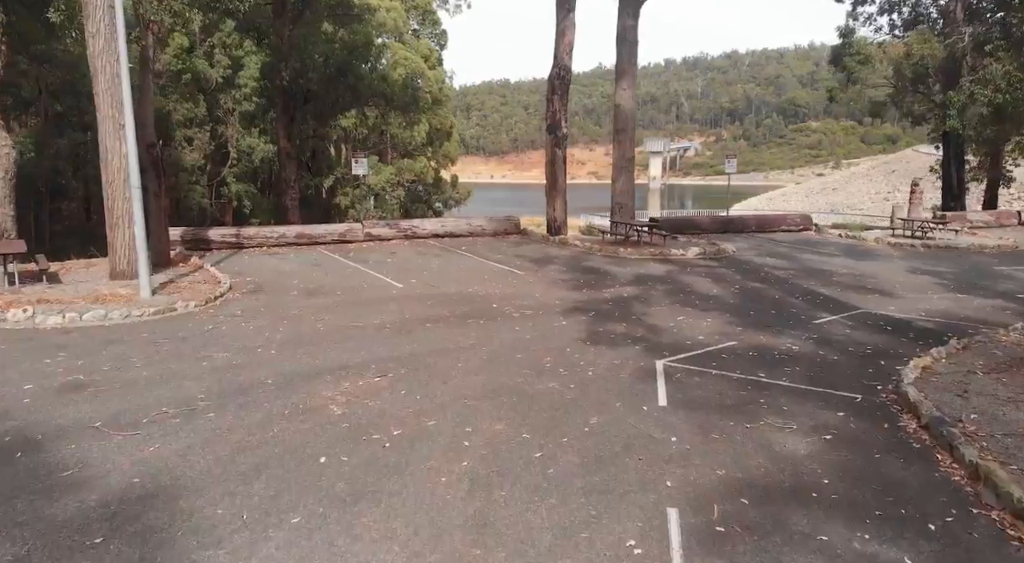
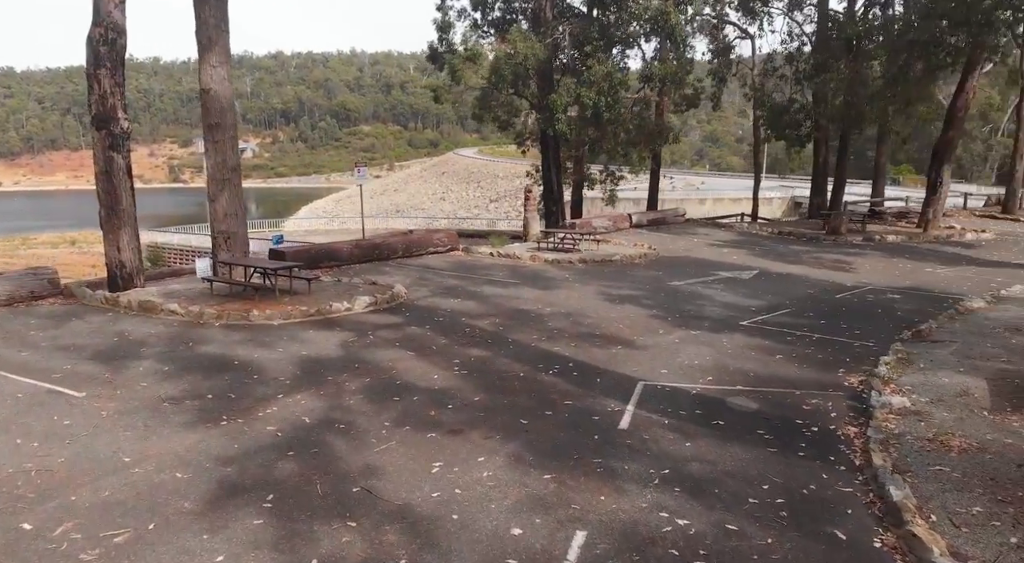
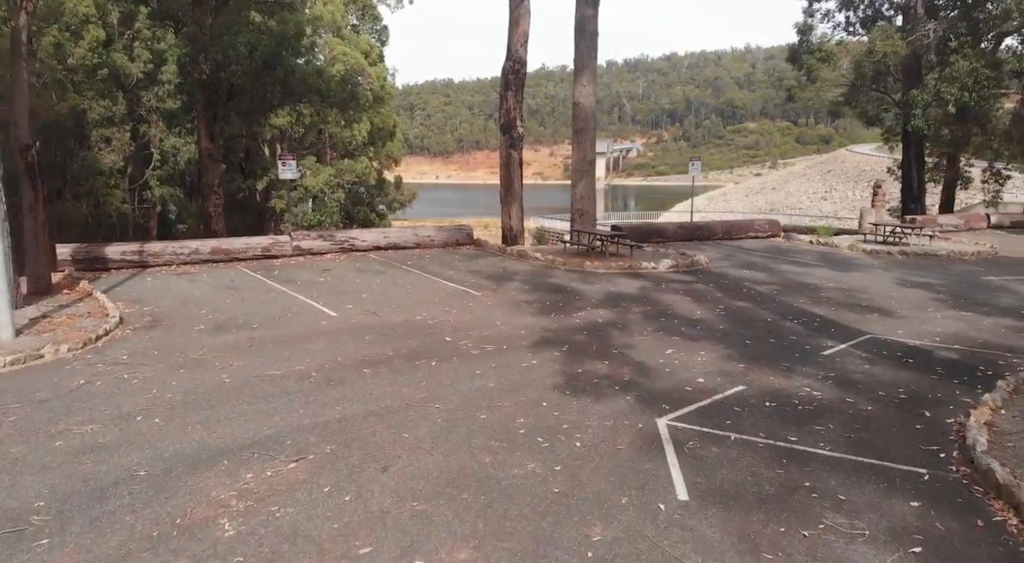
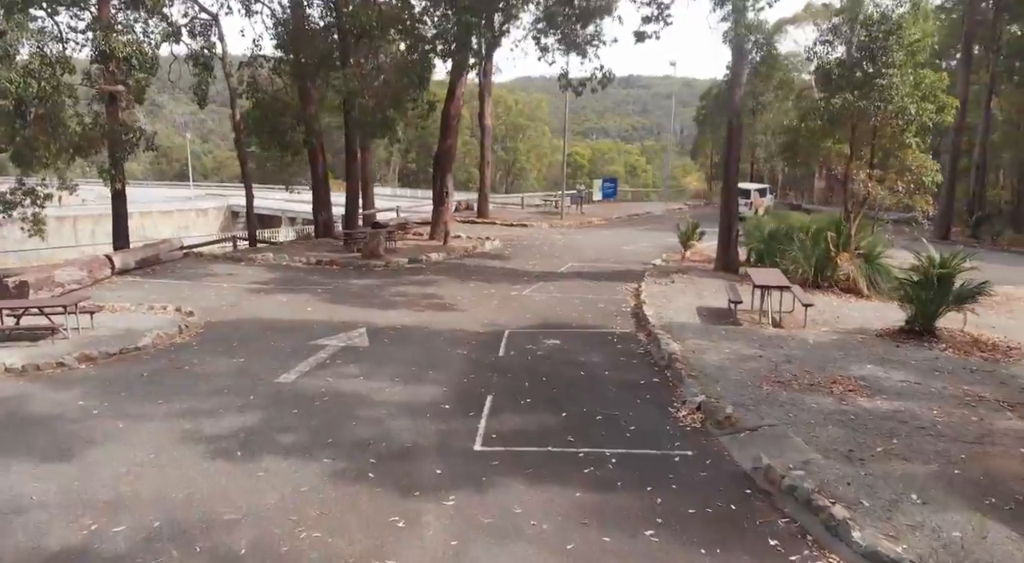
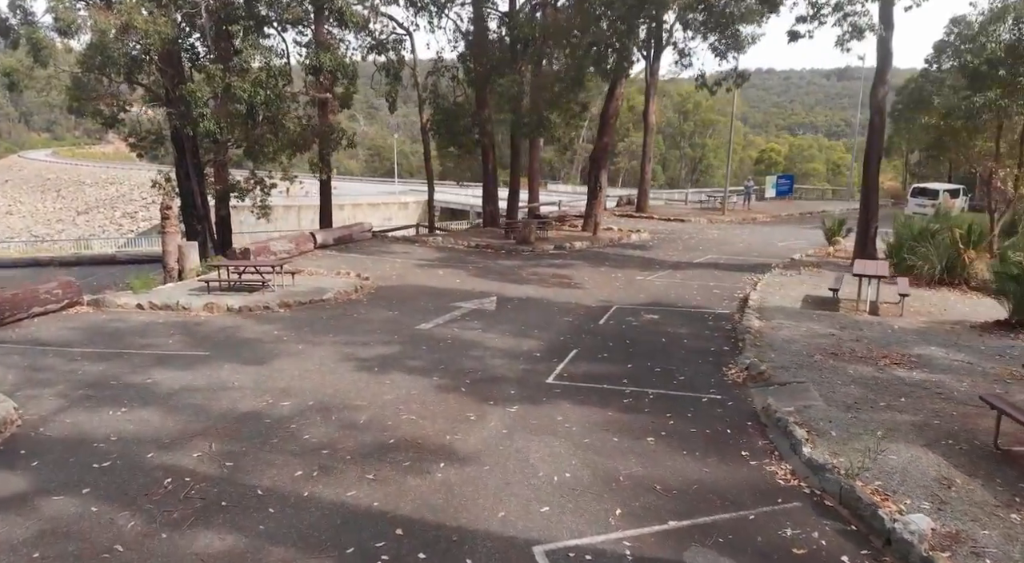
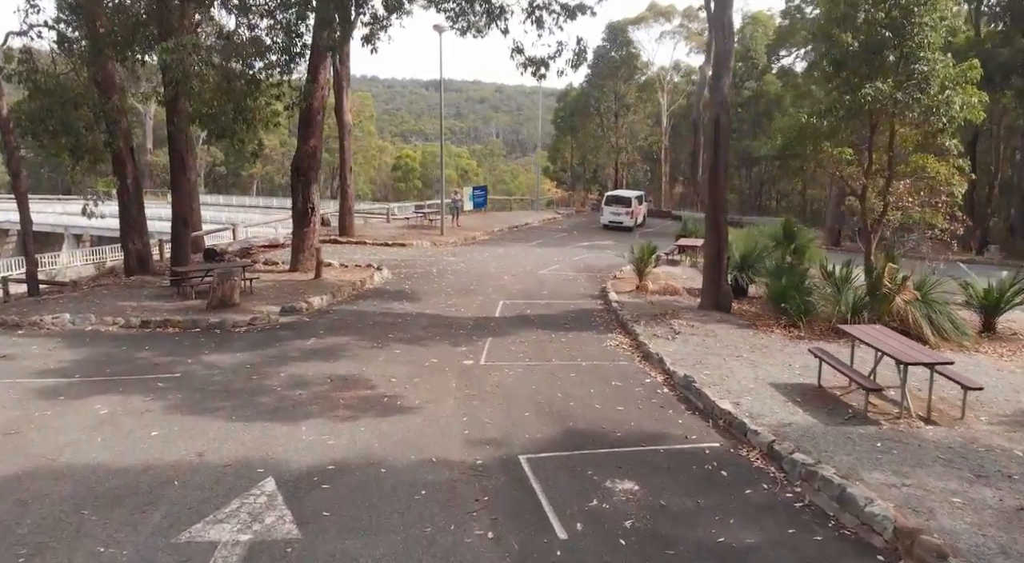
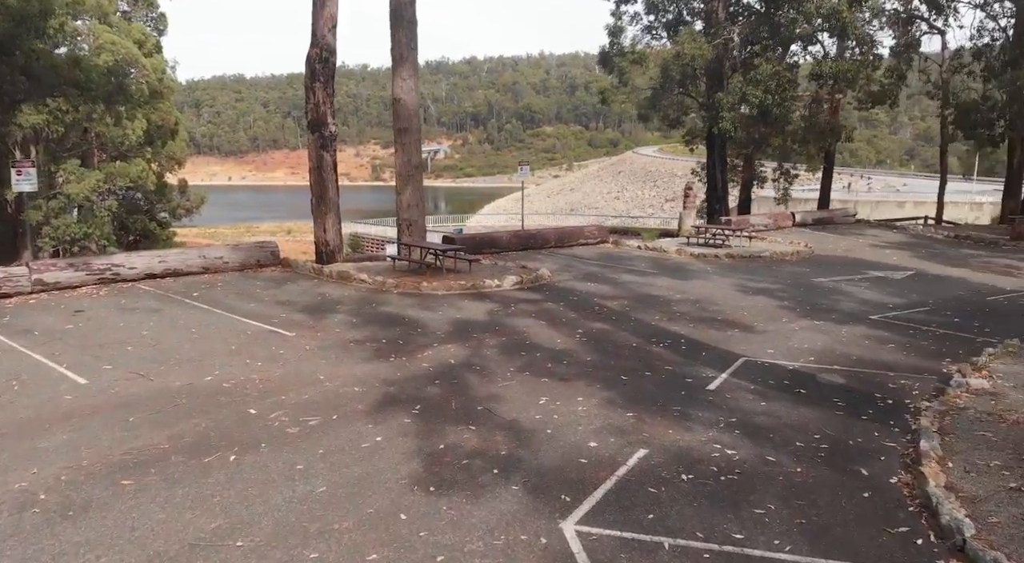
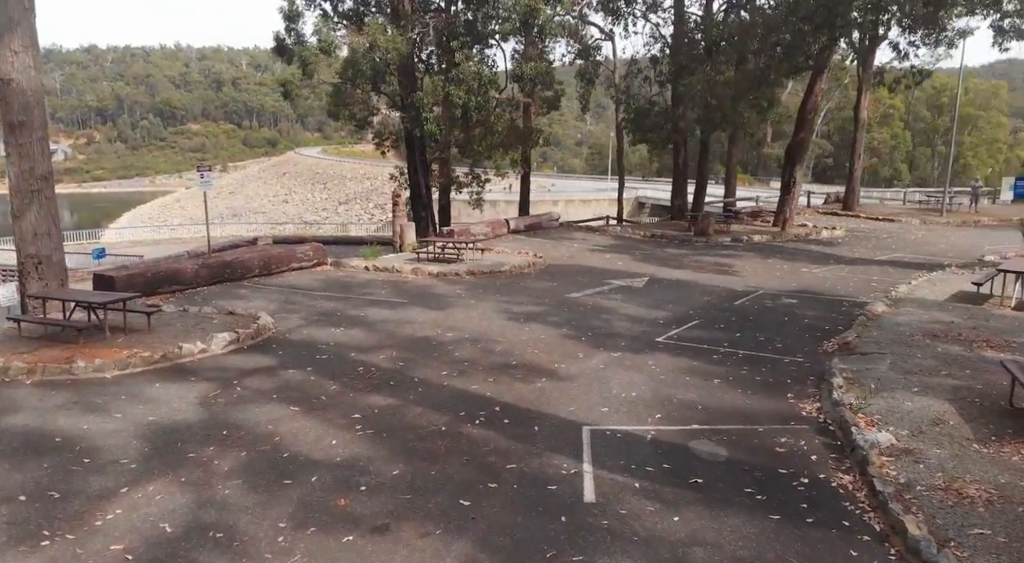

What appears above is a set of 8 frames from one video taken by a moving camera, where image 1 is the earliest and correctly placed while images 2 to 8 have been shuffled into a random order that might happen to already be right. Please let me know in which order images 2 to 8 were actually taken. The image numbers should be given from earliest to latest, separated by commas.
3, 7, 2, 8, 5, 4, 6
